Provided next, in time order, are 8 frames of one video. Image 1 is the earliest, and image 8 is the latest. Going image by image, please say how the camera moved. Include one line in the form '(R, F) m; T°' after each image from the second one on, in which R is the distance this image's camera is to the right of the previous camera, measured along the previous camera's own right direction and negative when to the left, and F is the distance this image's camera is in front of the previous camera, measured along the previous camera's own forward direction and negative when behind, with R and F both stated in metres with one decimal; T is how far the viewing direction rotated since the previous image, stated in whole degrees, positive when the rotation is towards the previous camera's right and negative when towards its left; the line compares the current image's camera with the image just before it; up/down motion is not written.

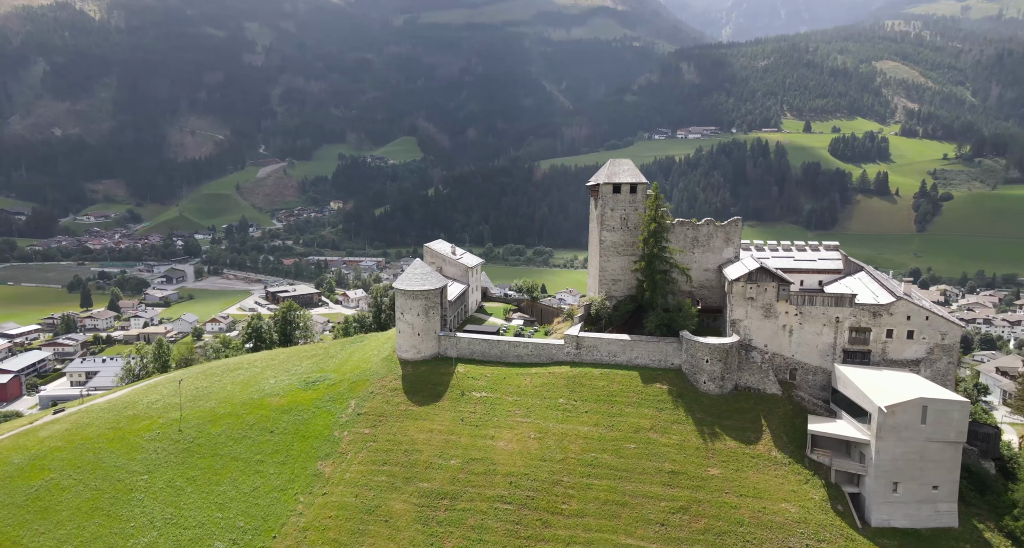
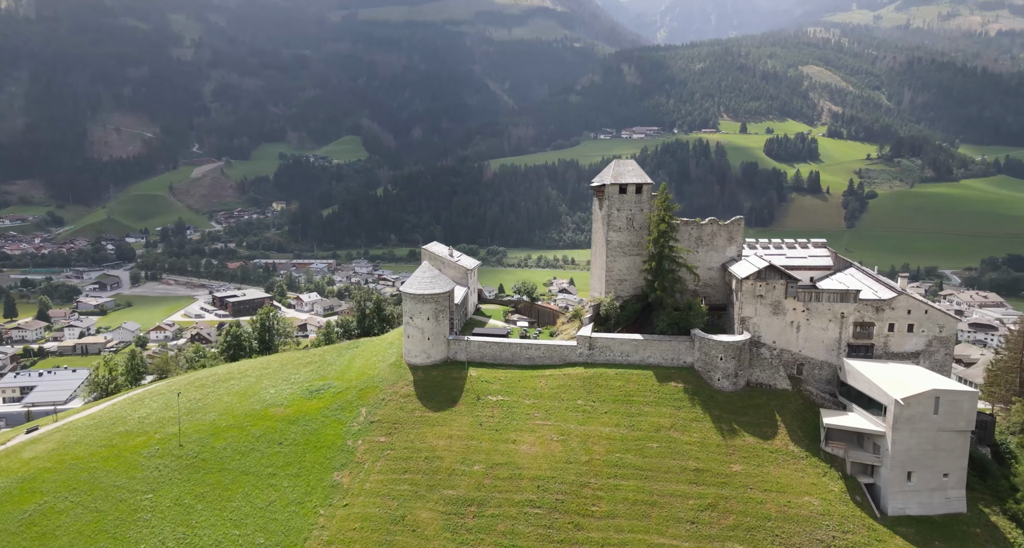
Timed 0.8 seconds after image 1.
(-3.2, +0.6) m; +4°
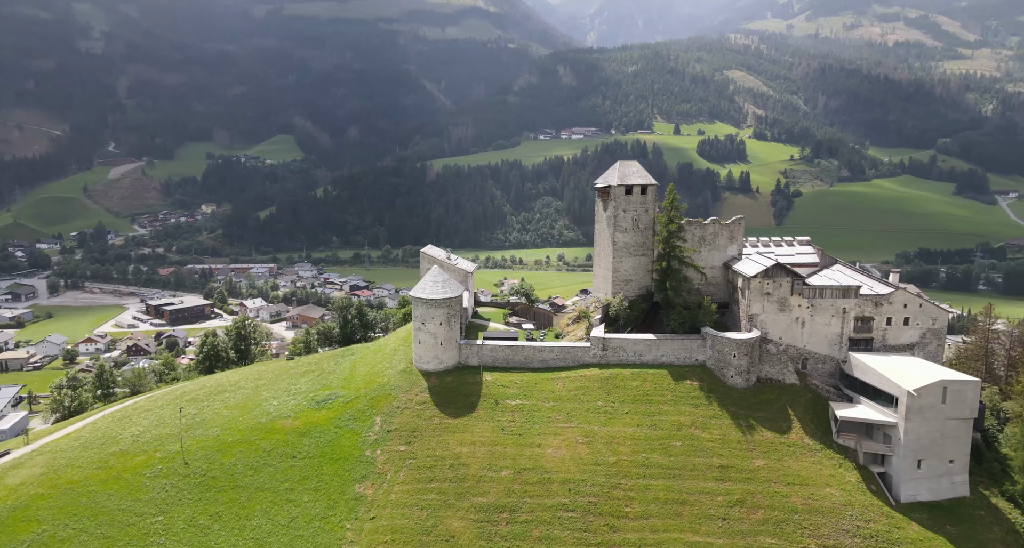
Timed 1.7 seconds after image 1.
(-3.5, +0.5) m; +4°
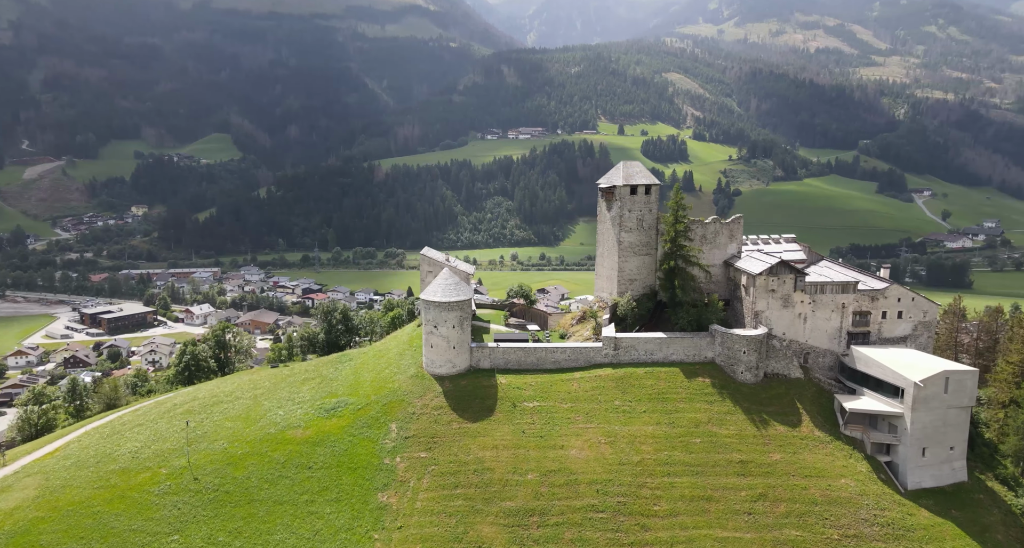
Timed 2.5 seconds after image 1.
(-3.2, +0.4) m; +4°
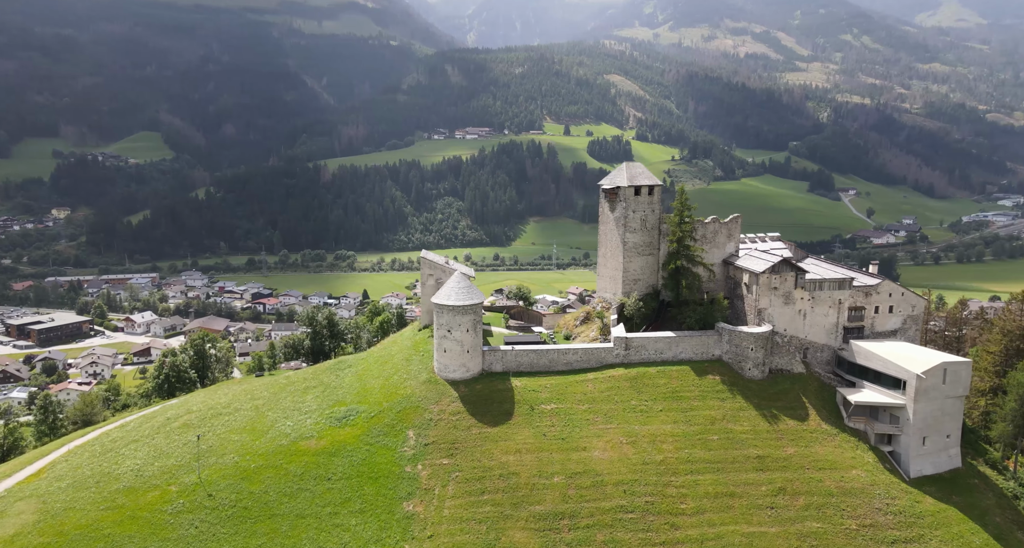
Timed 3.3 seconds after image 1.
(-3.2, +0.3) m; +4°
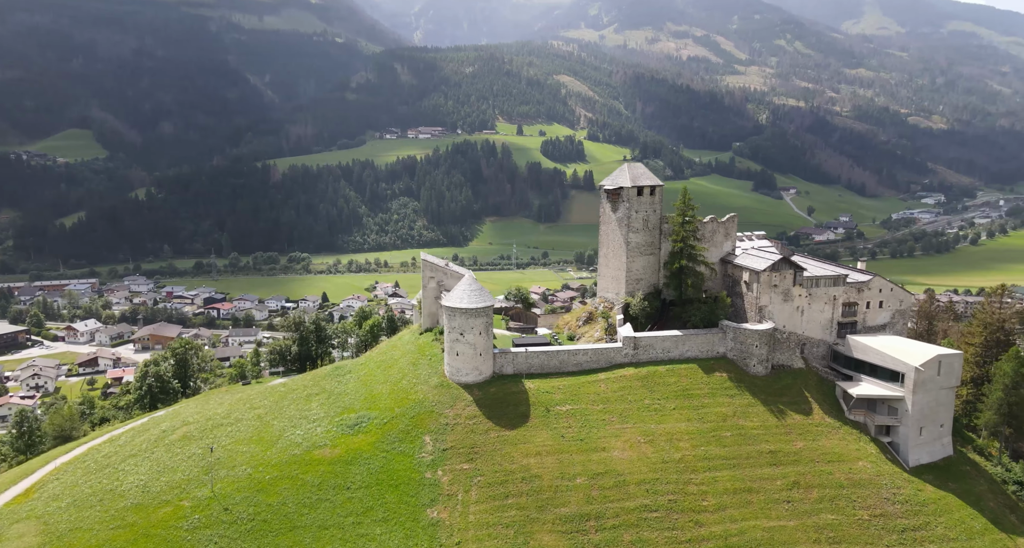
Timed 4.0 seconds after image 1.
(-2.8, +0.2) m; +3°
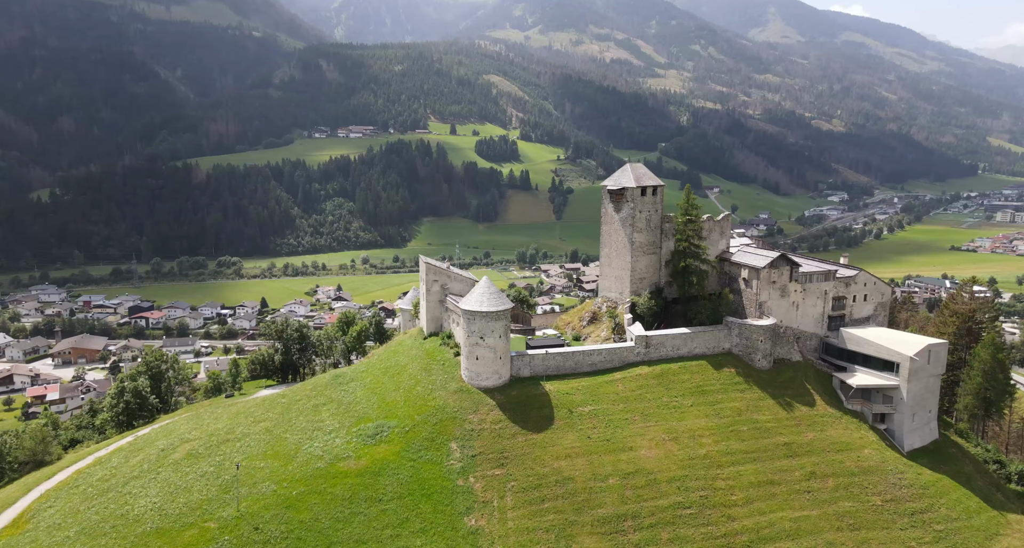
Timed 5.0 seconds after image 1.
(-4.1, +0.4) m; +5°
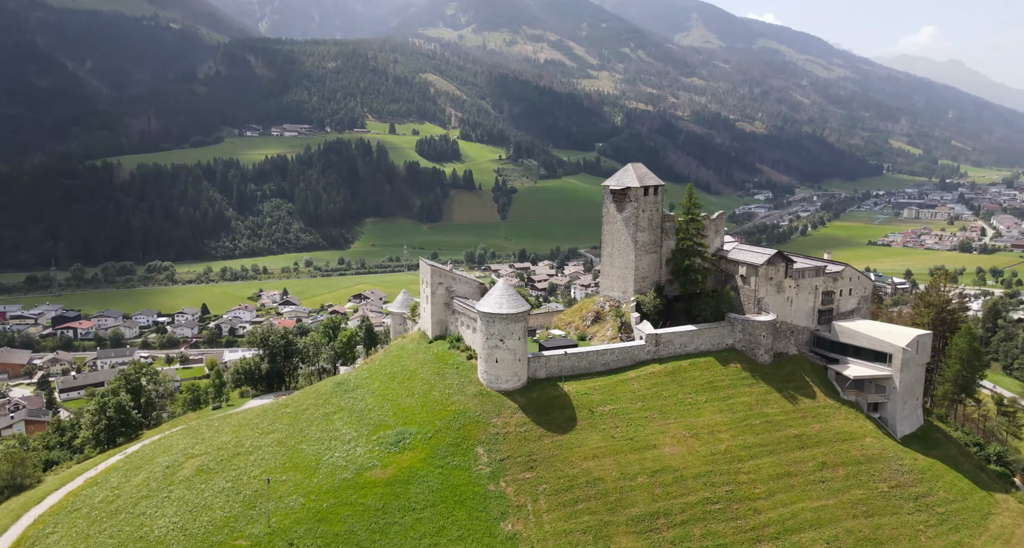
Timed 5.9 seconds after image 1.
(-3.8, +0.3) m; +5°
